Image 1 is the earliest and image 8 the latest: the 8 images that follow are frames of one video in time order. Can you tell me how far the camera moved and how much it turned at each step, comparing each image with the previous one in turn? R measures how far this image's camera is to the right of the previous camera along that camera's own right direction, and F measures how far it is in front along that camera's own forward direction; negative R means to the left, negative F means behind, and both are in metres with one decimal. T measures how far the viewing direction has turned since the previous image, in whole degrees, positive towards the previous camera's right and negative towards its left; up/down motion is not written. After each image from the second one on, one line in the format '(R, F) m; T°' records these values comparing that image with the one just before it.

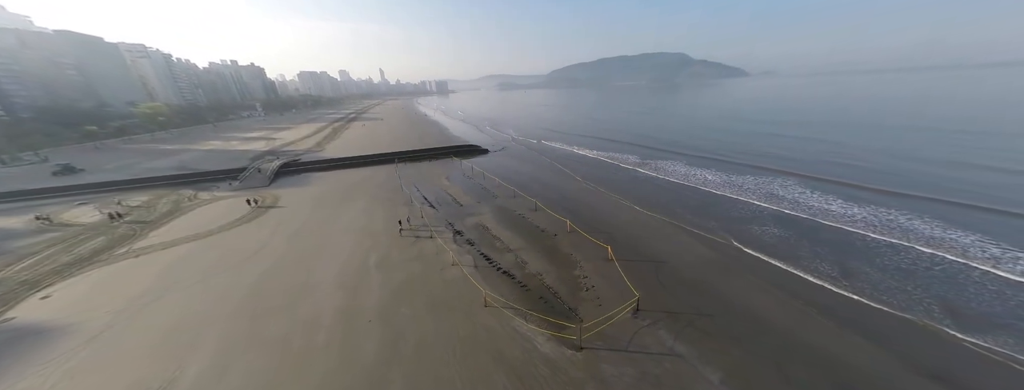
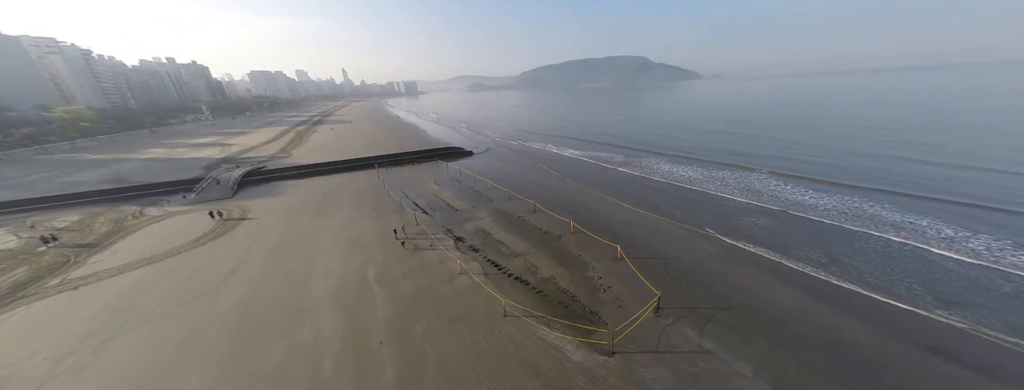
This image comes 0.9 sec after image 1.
(-1.5, +0.5) m; +6°
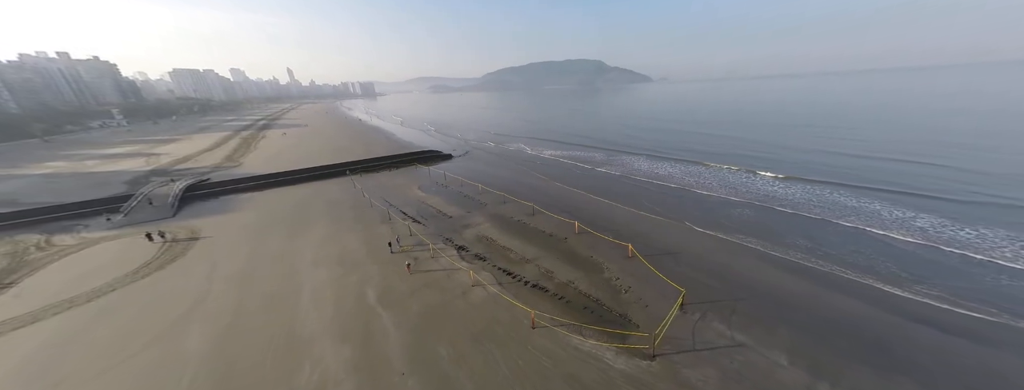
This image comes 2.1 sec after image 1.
(-1.9, +0.7) m; +7°
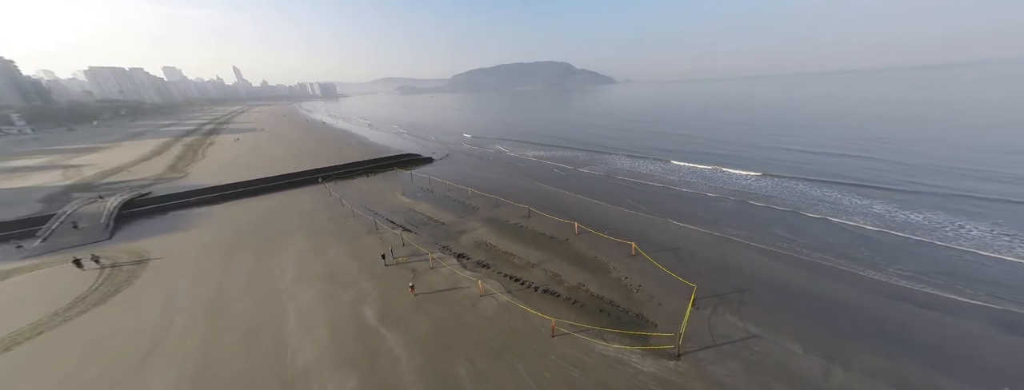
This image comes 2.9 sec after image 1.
(-1.3, +0.5) m; +6°
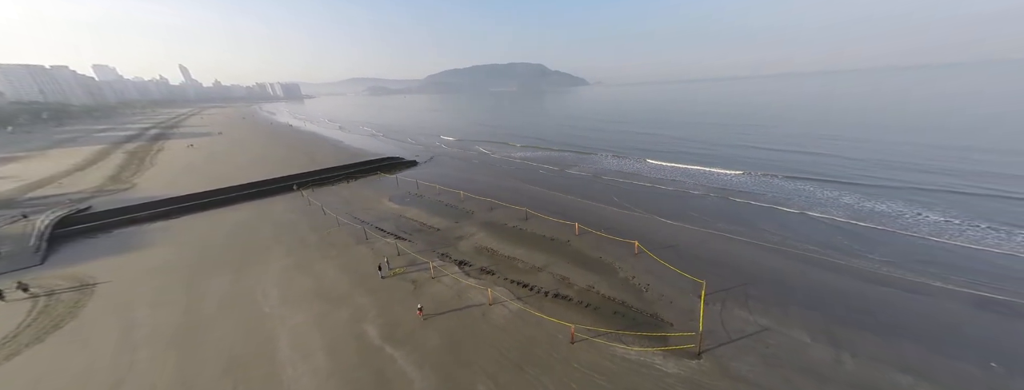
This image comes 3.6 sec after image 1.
(-1.1, +0.4) m; +5°
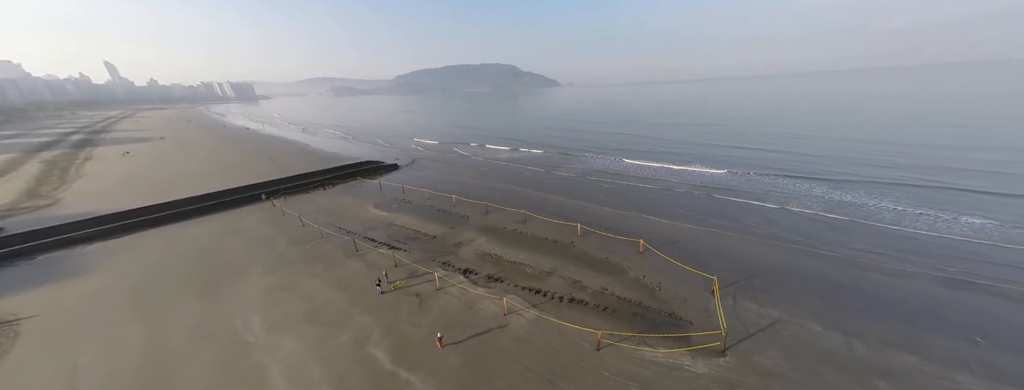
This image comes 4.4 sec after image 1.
(-1.3, +0.5) m; +5°
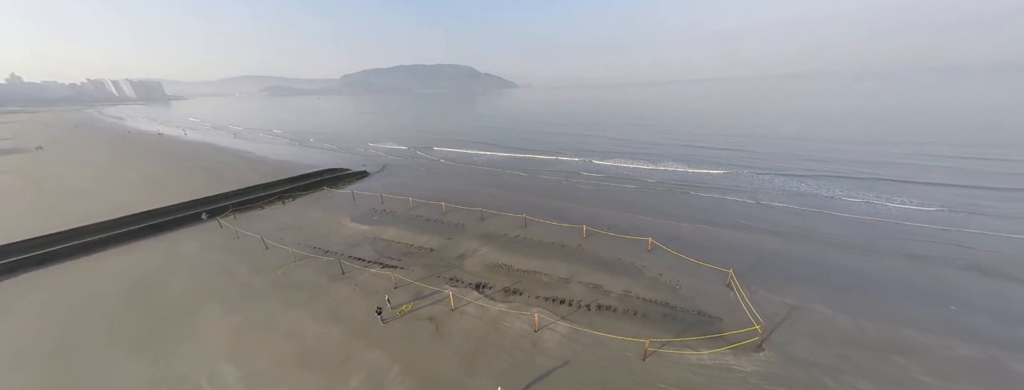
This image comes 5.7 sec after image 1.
(-2.1, +1.0) m; +8°
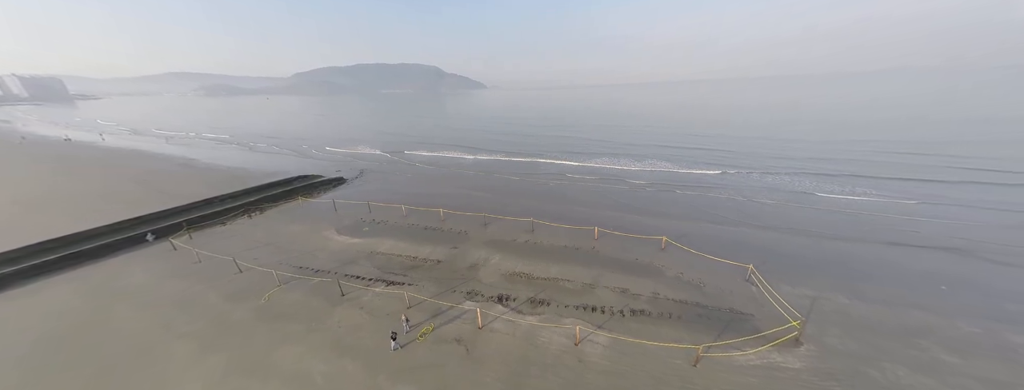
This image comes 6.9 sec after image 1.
(-1.9, +0.9) m; +7°
